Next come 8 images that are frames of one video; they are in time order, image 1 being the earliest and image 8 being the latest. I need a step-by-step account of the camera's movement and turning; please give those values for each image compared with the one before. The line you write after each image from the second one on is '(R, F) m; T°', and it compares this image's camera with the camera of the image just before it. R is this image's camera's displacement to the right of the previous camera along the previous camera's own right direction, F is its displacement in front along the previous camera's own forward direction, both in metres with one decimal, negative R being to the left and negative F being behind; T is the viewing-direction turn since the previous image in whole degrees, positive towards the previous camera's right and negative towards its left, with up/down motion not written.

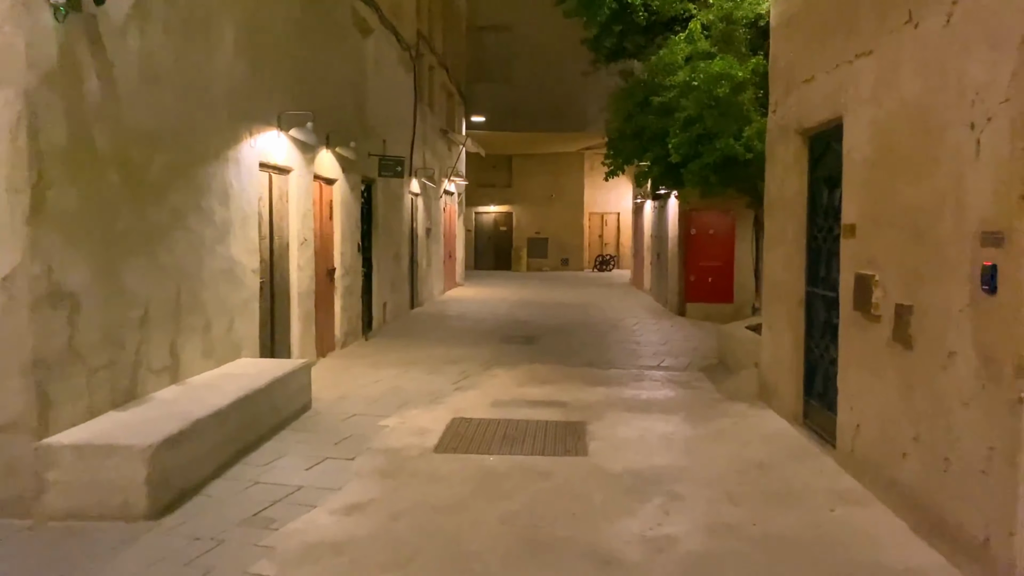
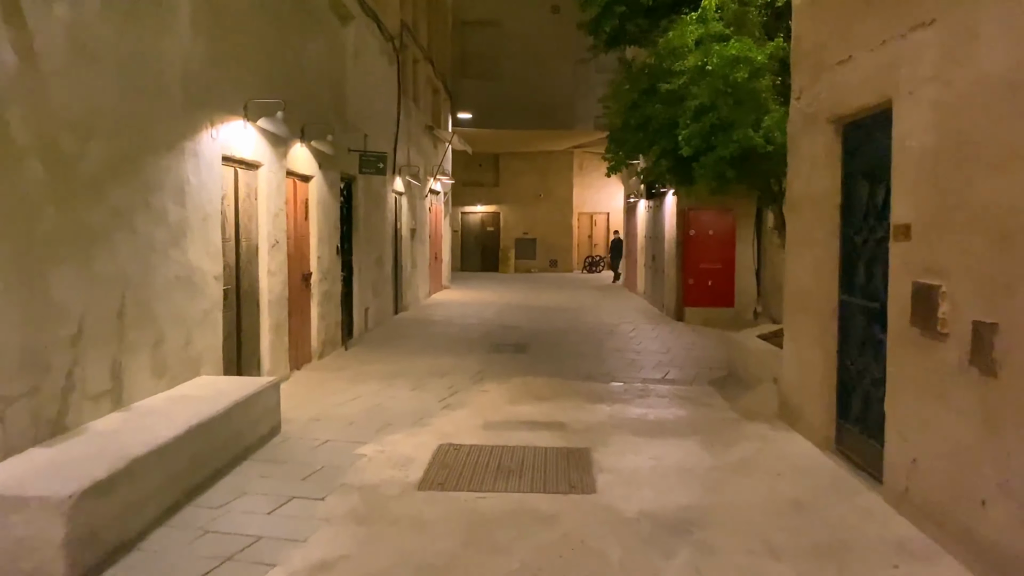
(0.0, +0.7) m; +1°
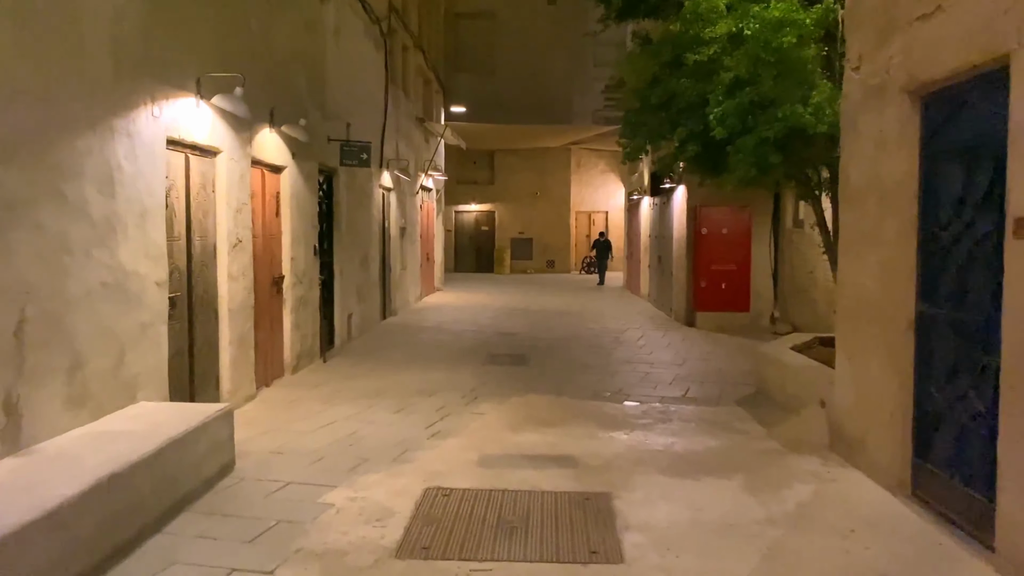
(0.0, +1.0) m; 0°
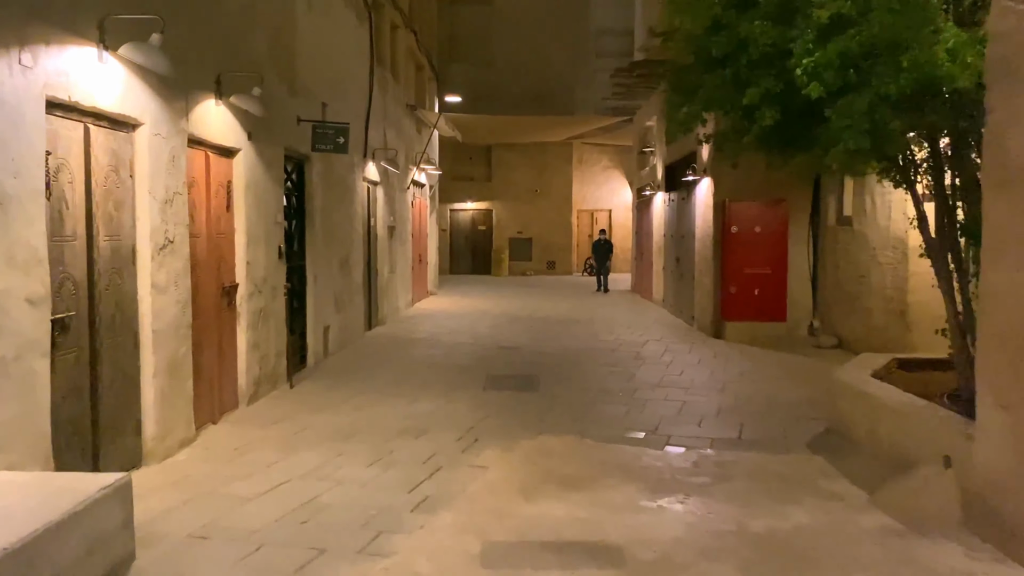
(-0.1, +1.5) m; 0°
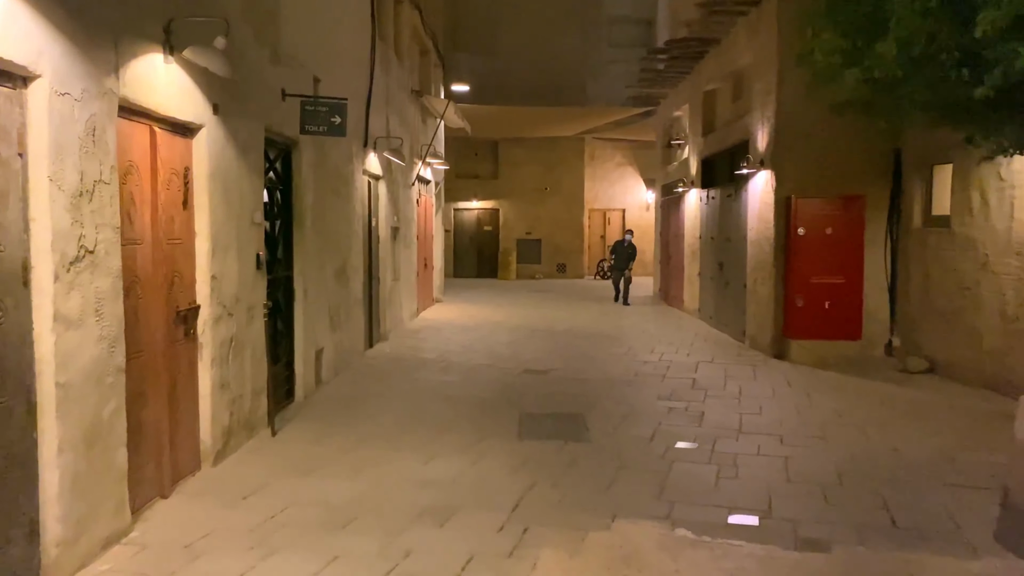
(-0.3, +1.6) m; 0°
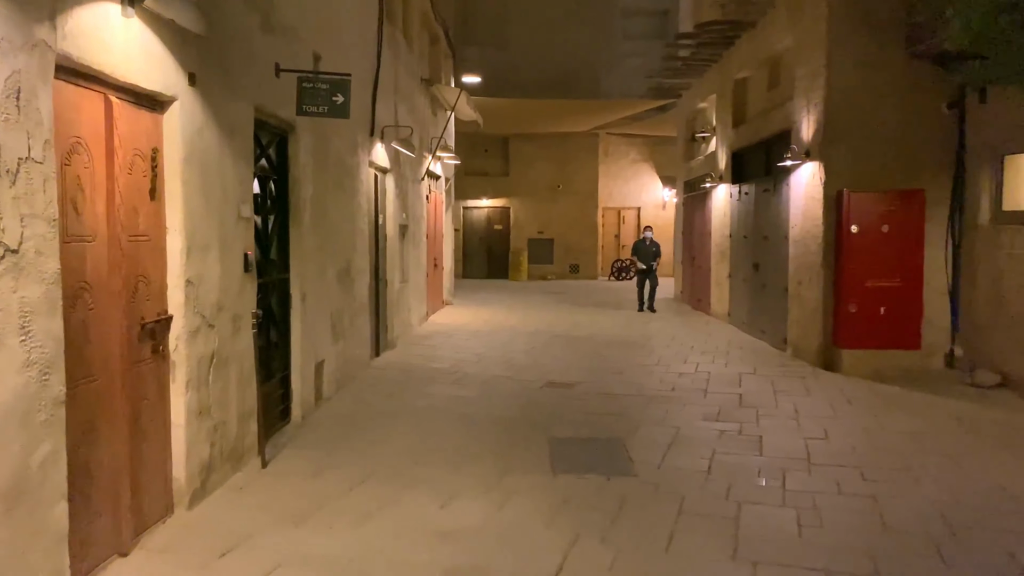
(-0.1, +0.8) m; 0°
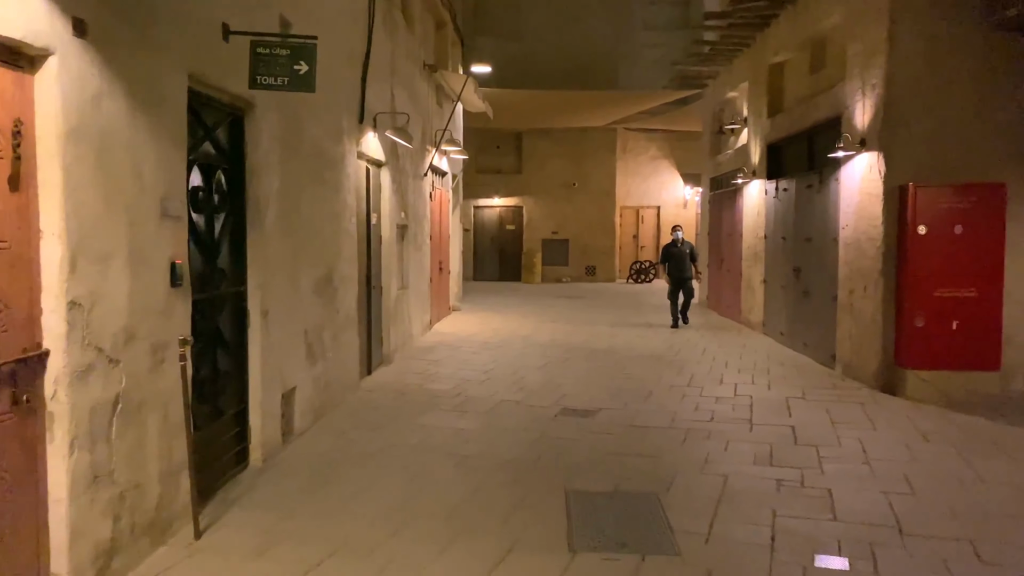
(0.0, +1.1) m; -1°
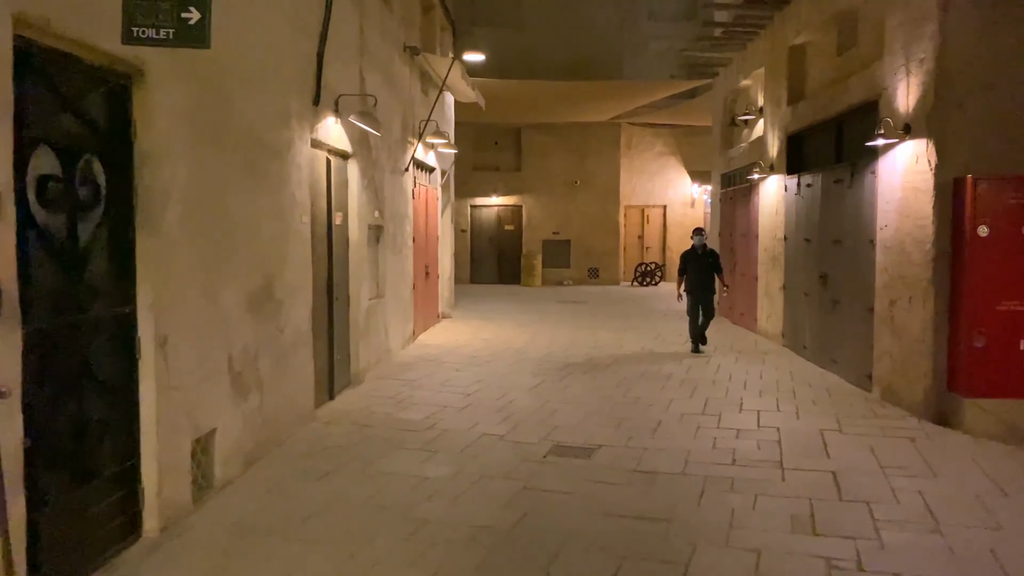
(+0.1, +1.1) m; 0°
